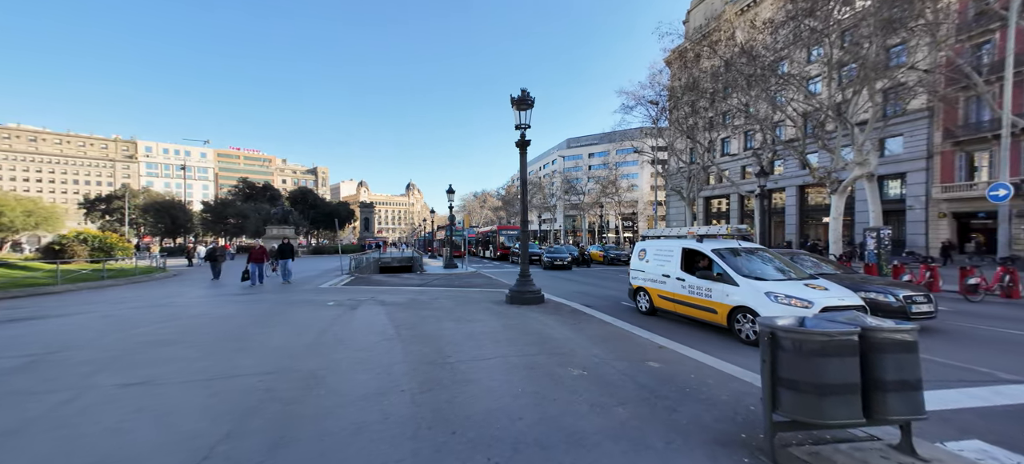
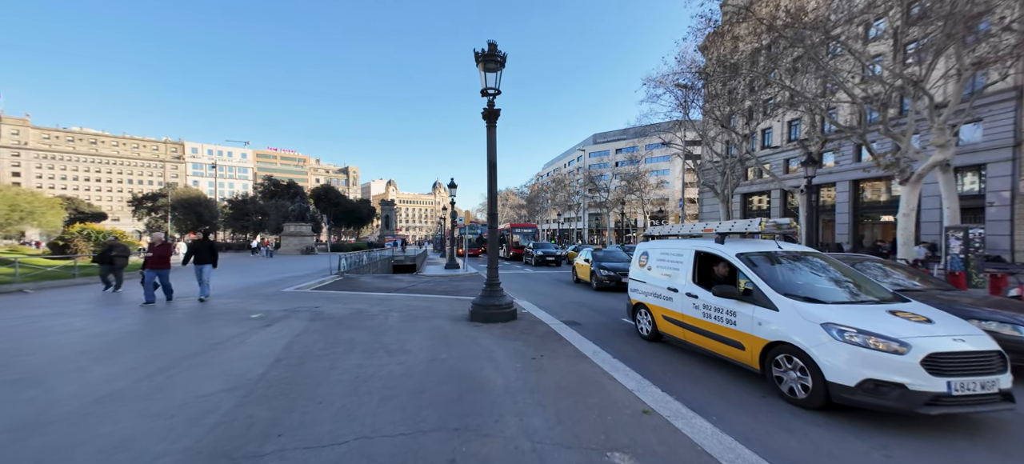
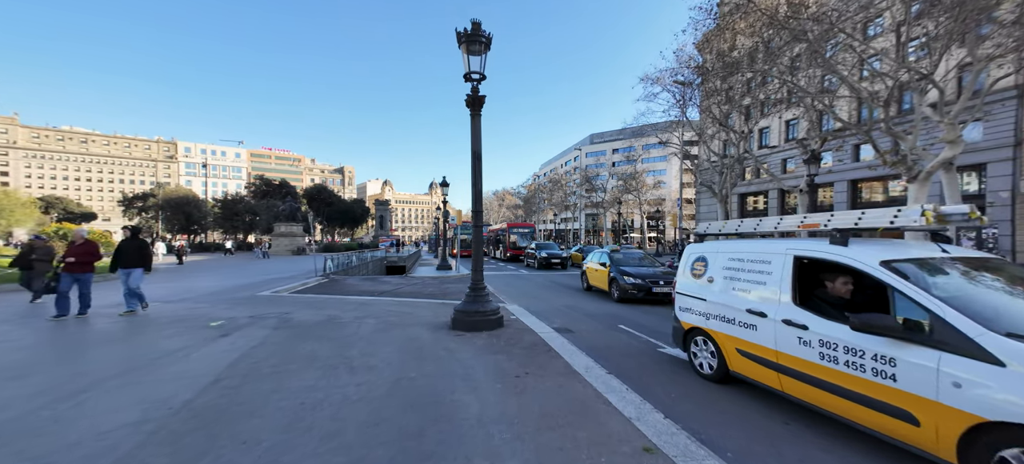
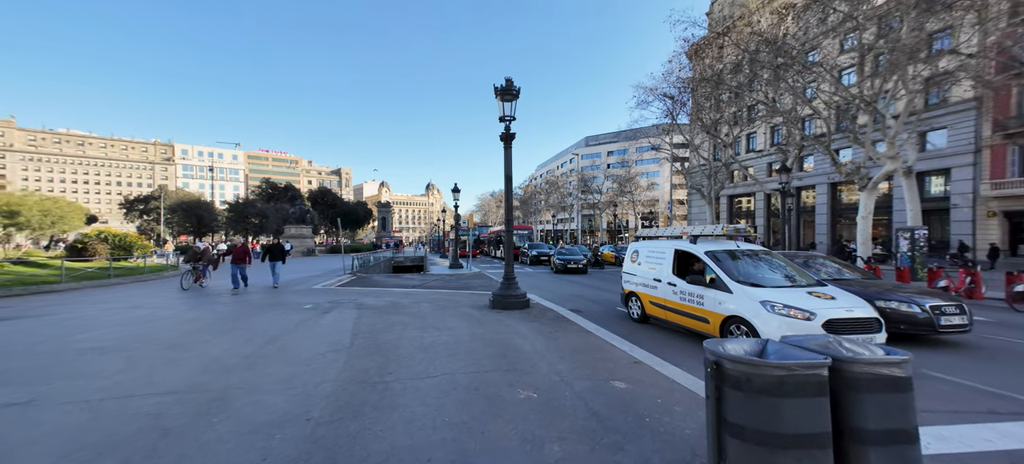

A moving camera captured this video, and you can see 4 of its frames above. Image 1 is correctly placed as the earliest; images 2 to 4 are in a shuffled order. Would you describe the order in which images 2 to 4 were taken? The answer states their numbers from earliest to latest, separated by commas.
4, 2, 3
